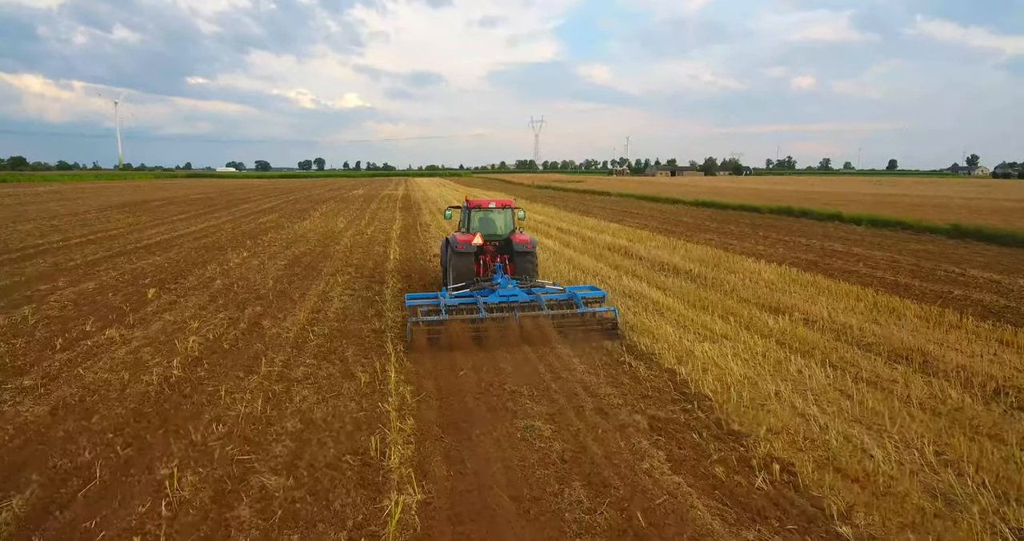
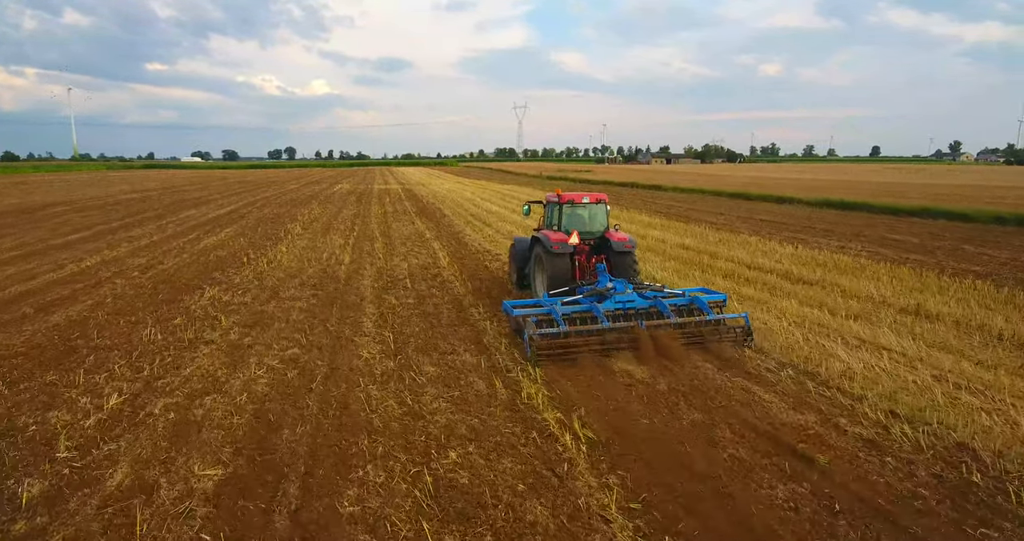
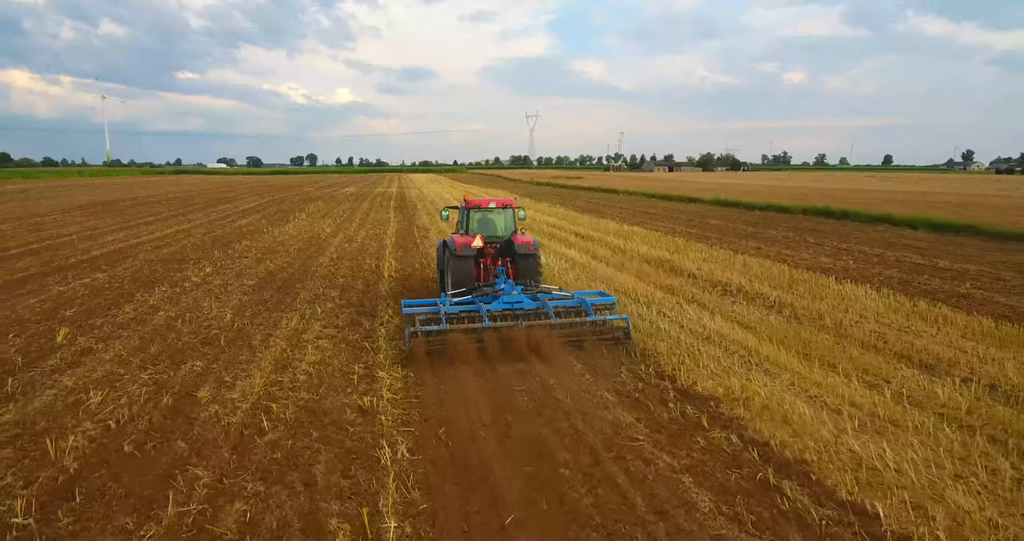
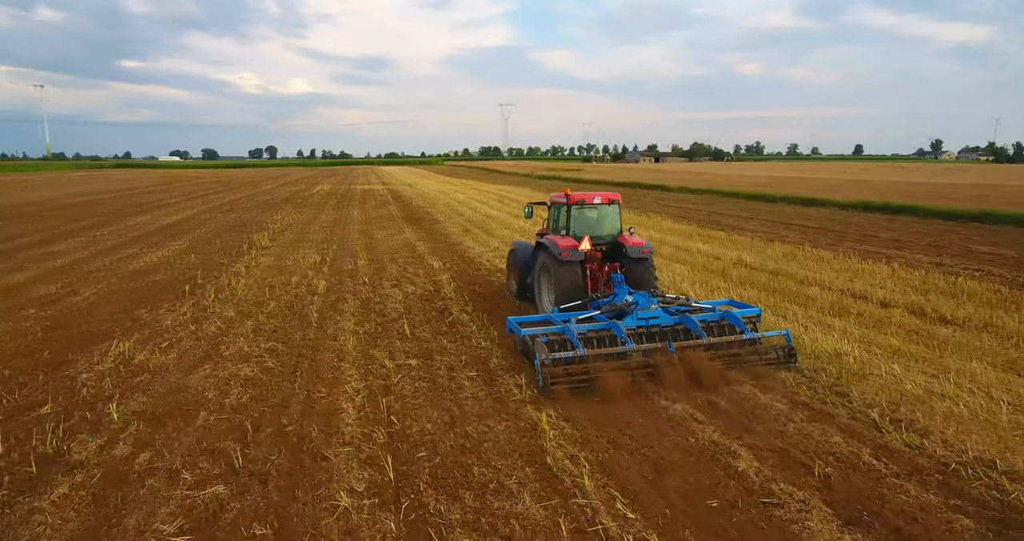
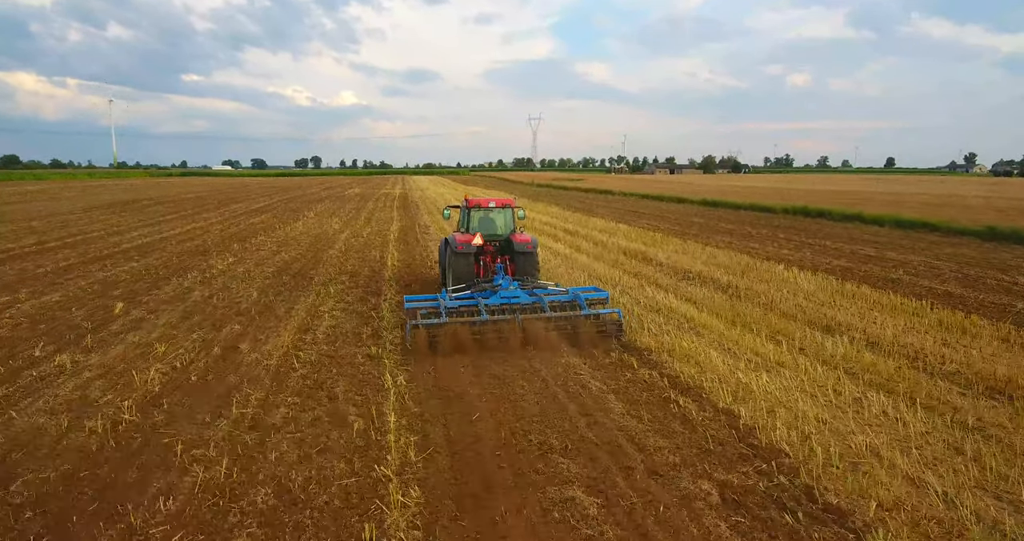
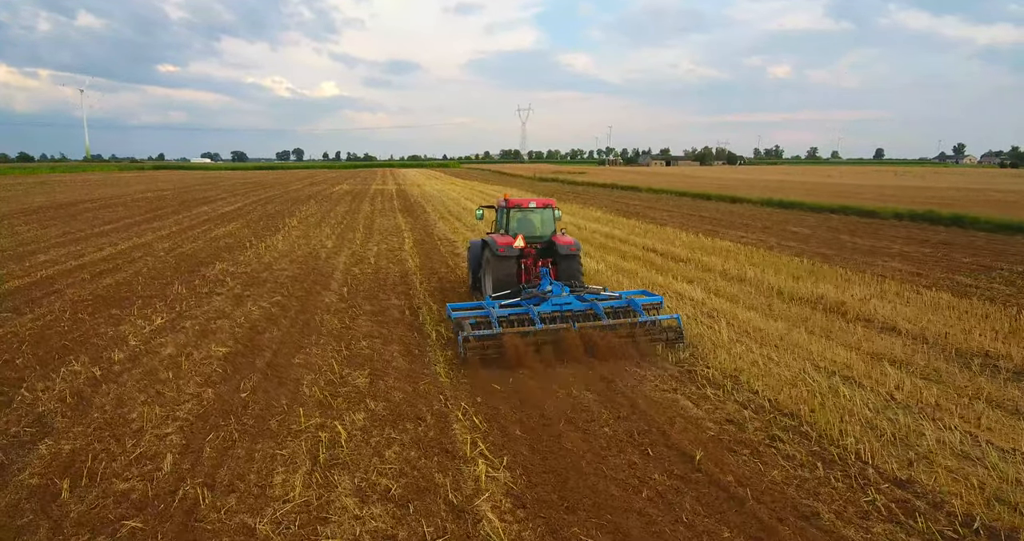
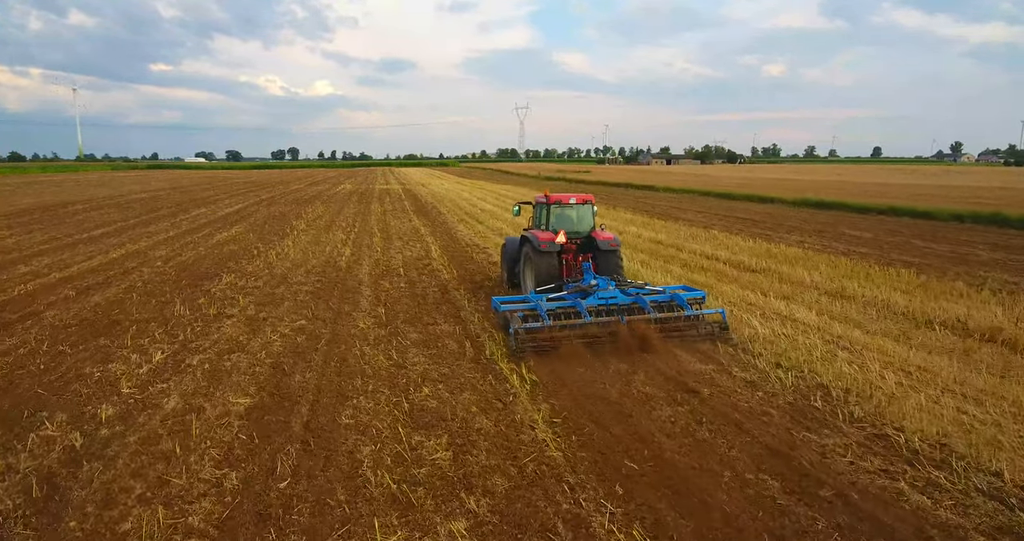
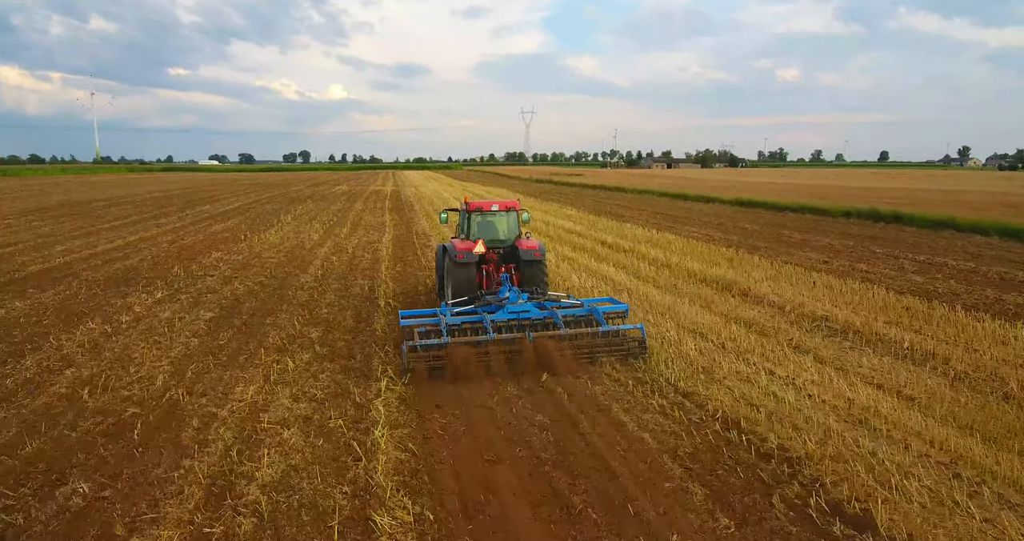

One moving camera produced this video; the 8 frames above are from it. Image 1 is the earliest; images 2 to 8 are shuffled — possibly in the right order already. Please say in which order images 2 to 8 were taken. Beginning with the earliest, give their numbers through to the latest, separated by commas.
5, 3, 8, 6, 7, 2, 4
